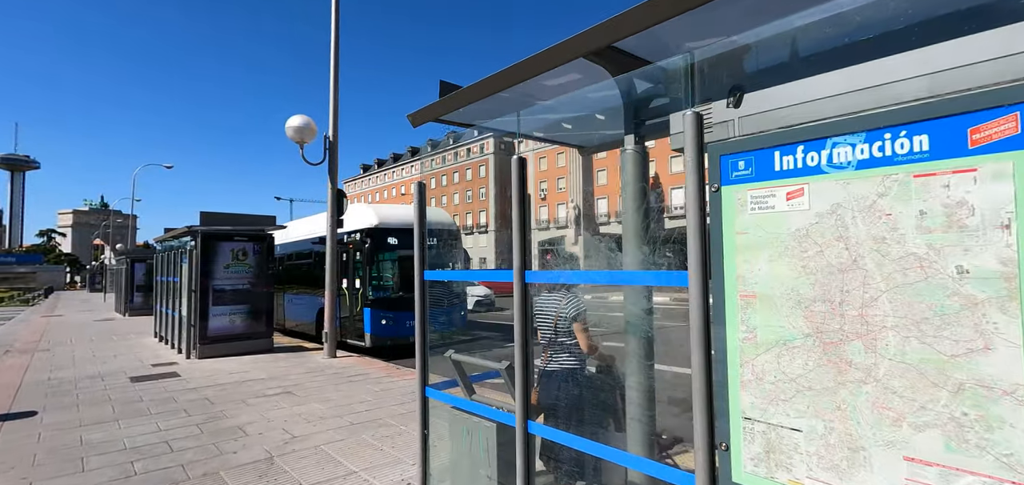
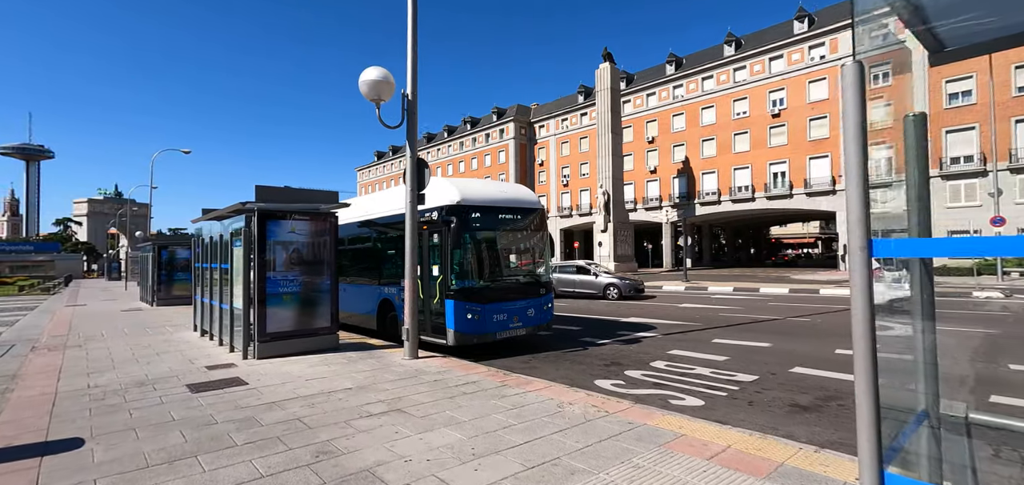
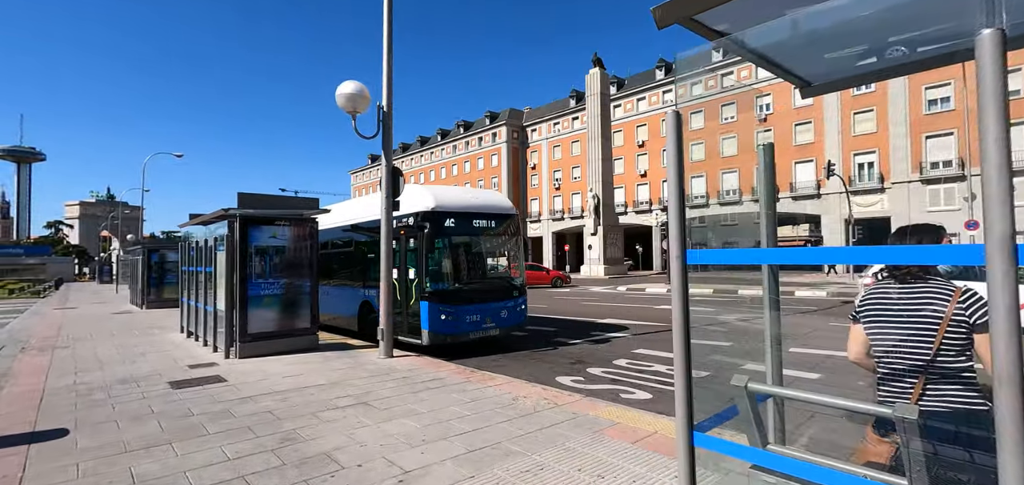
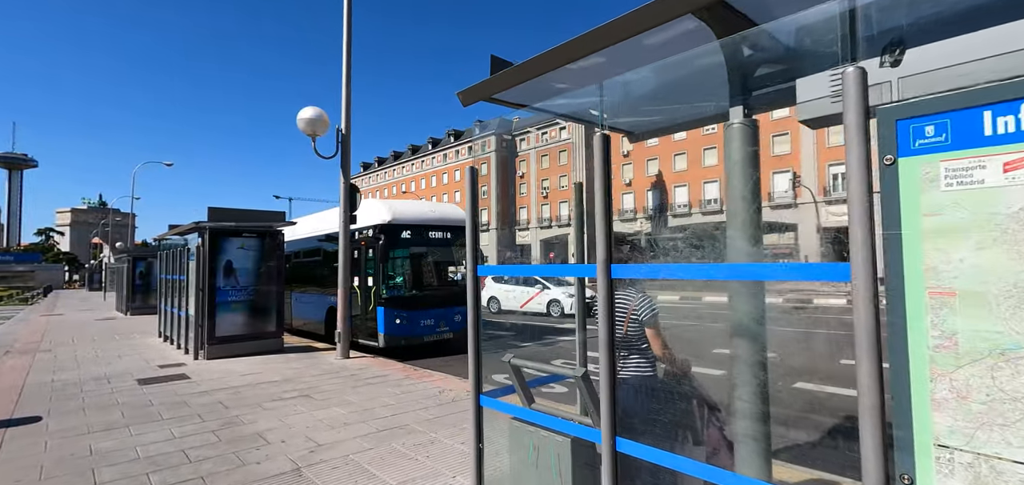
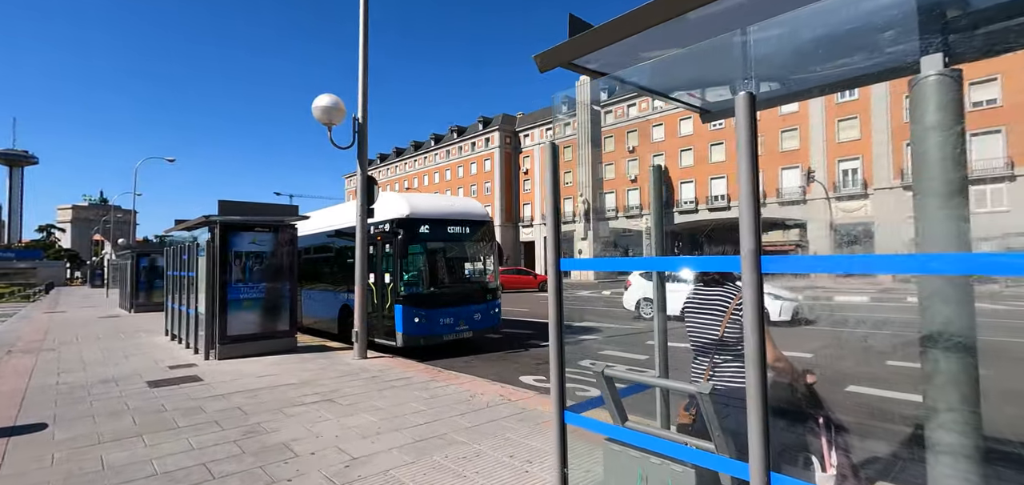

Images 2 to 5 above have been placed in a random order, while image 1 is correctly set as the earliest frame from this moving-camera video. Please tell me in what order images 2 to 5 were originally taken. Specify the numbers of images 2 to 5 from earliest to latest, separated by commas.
4, 5, 3, 2
